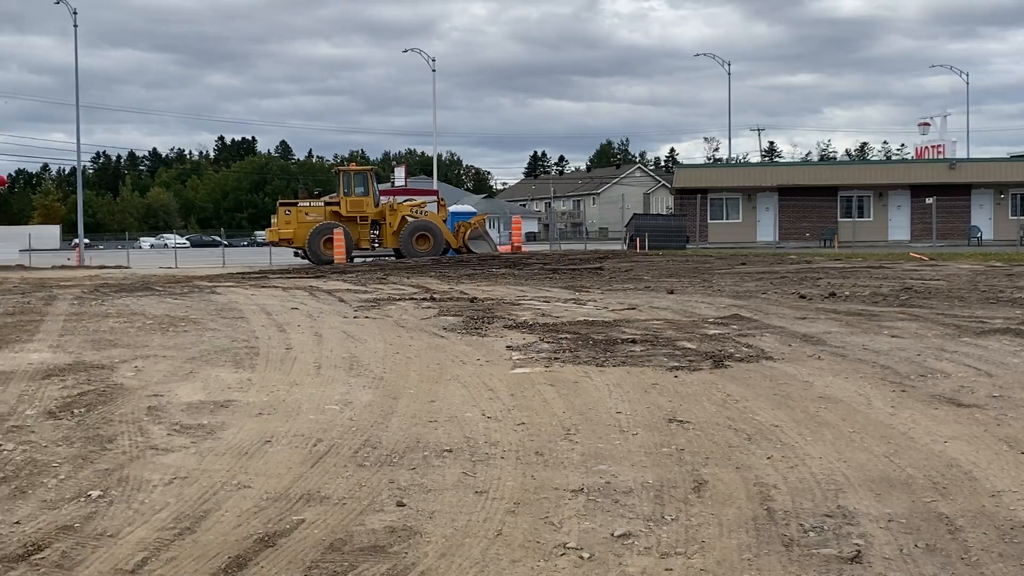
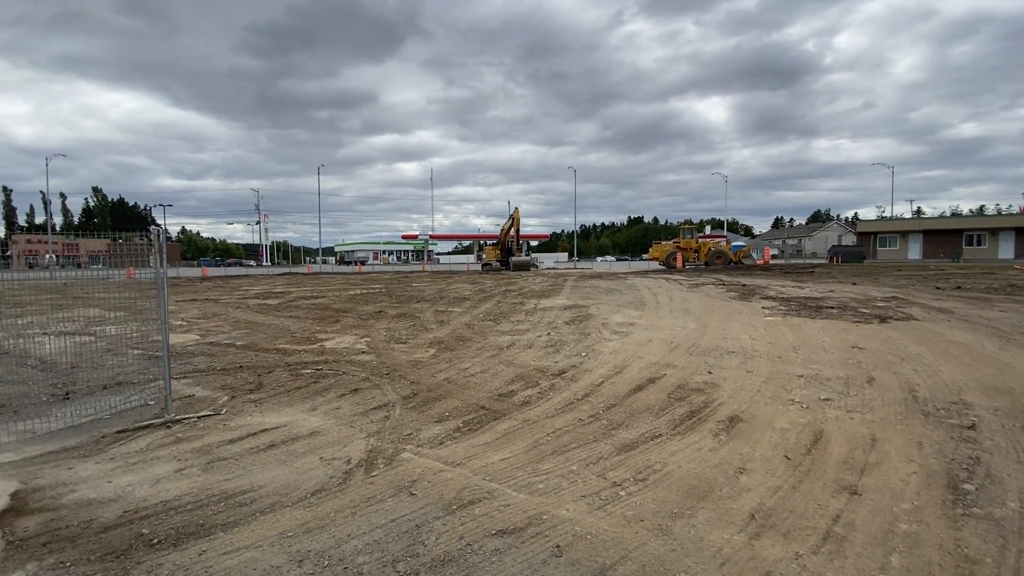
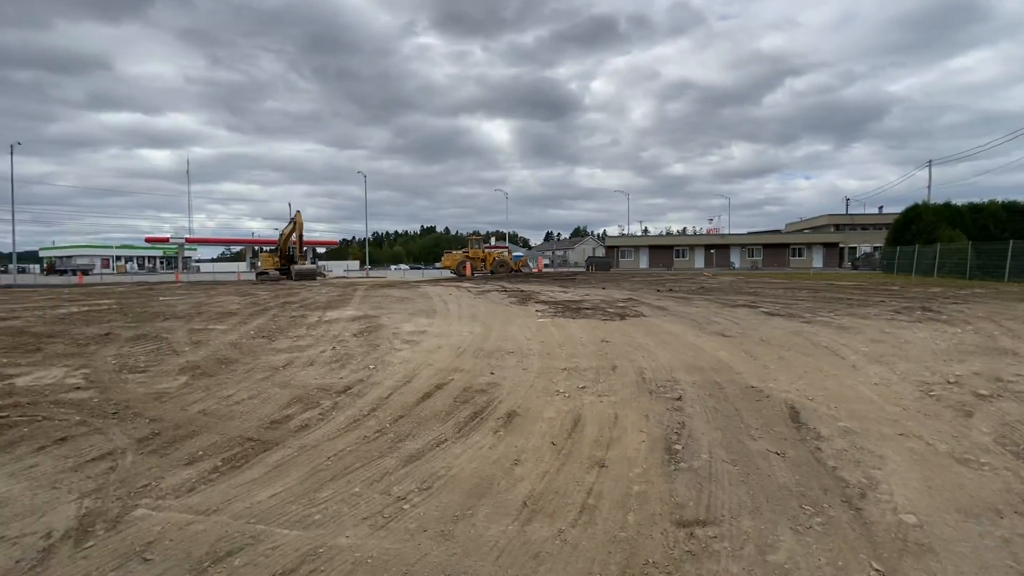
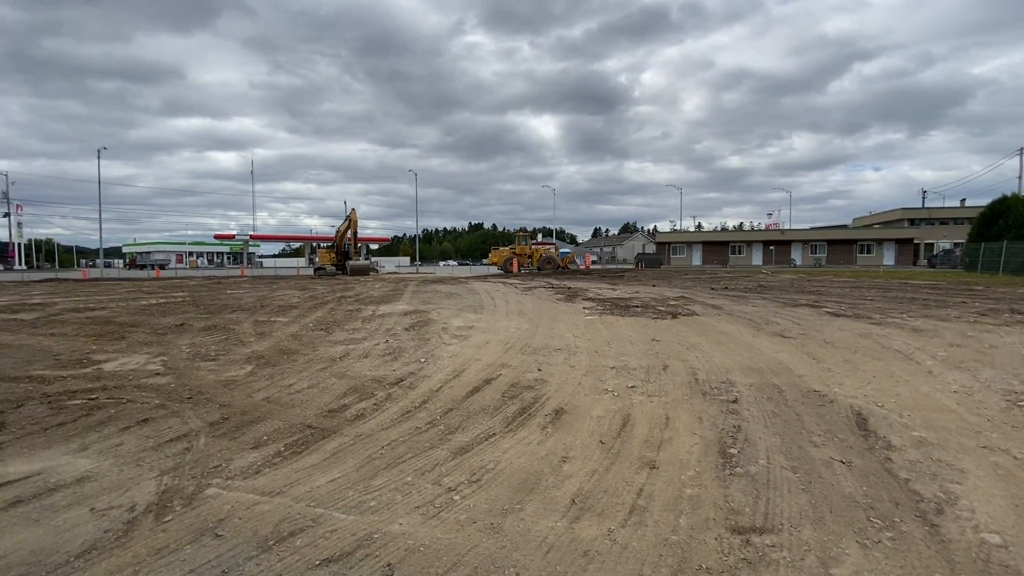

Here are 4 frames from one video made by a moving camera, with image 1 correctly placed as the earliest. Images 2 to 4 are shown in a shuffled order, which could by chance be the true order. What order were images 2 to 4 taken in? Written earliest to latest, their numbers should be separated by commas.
3, 4, 2
